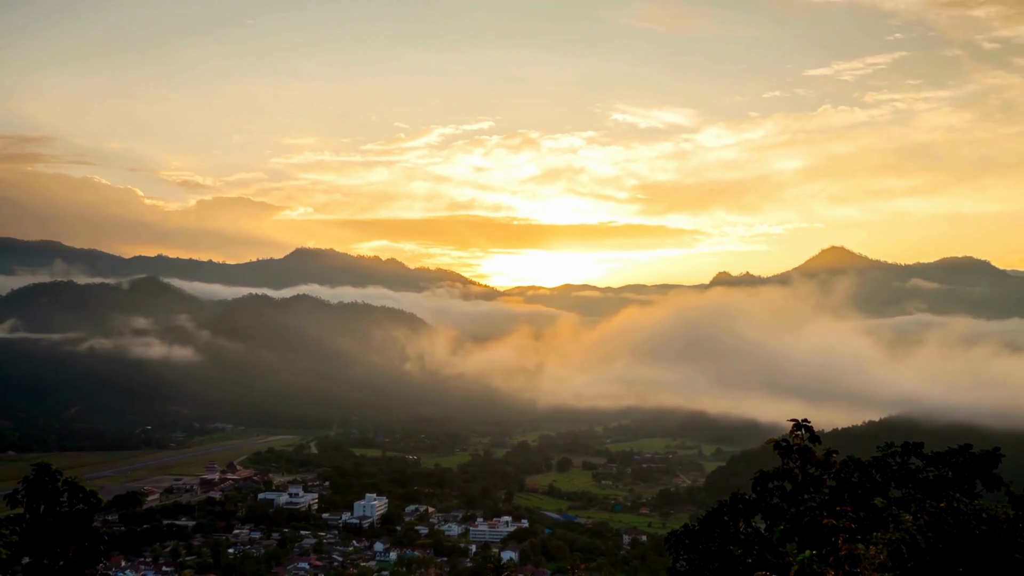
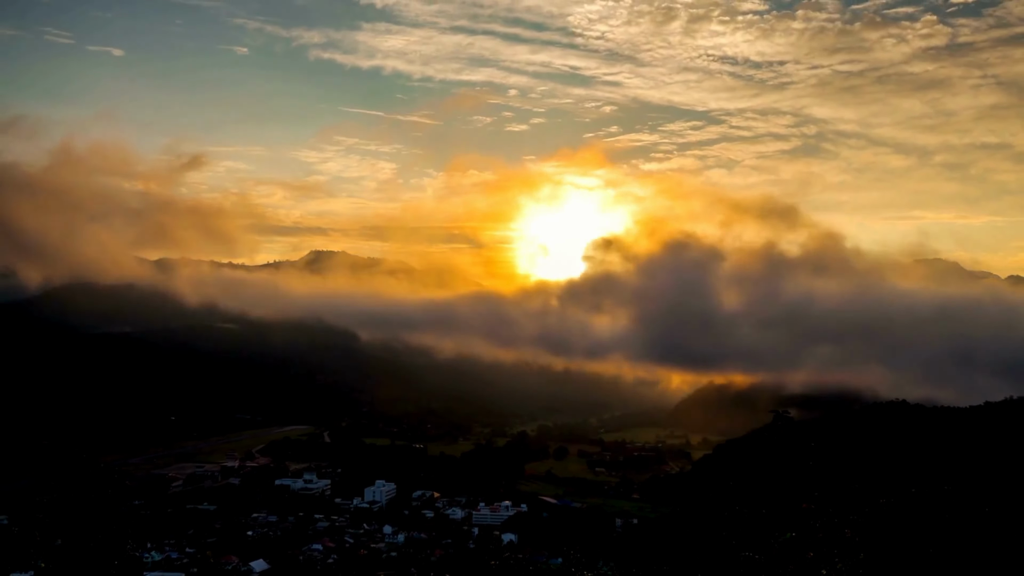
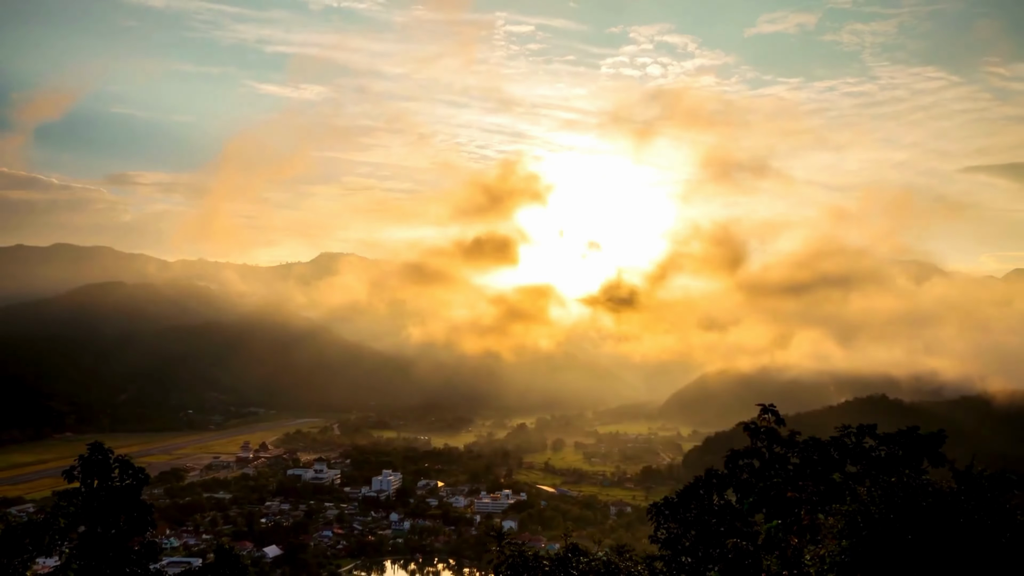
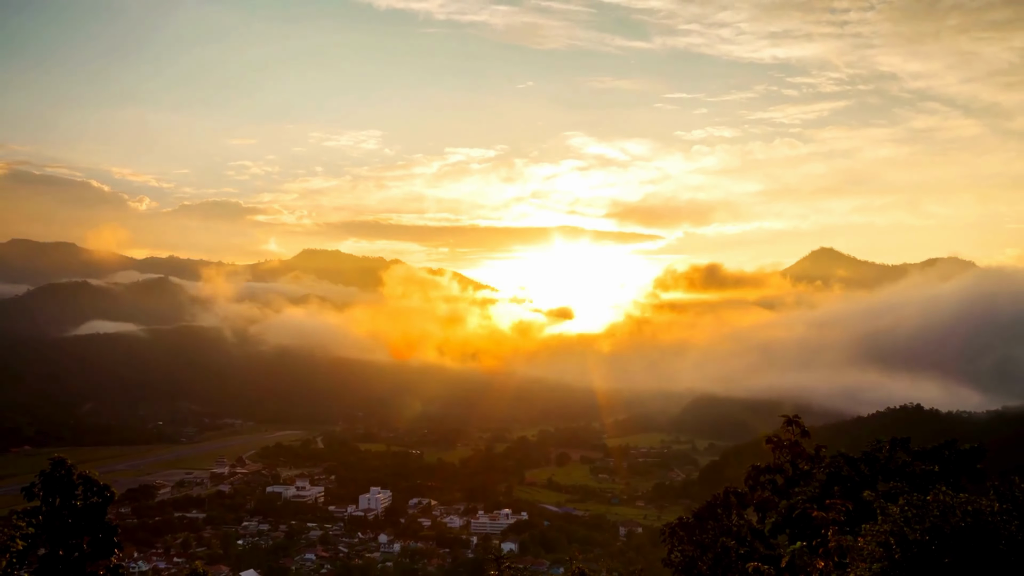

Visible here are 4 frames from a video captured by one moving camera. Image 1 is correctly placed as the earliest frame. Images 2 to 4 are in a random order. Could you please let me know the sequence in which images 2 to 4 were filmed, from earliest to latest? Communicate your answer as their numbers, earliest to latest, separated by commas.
4, 2, 3
